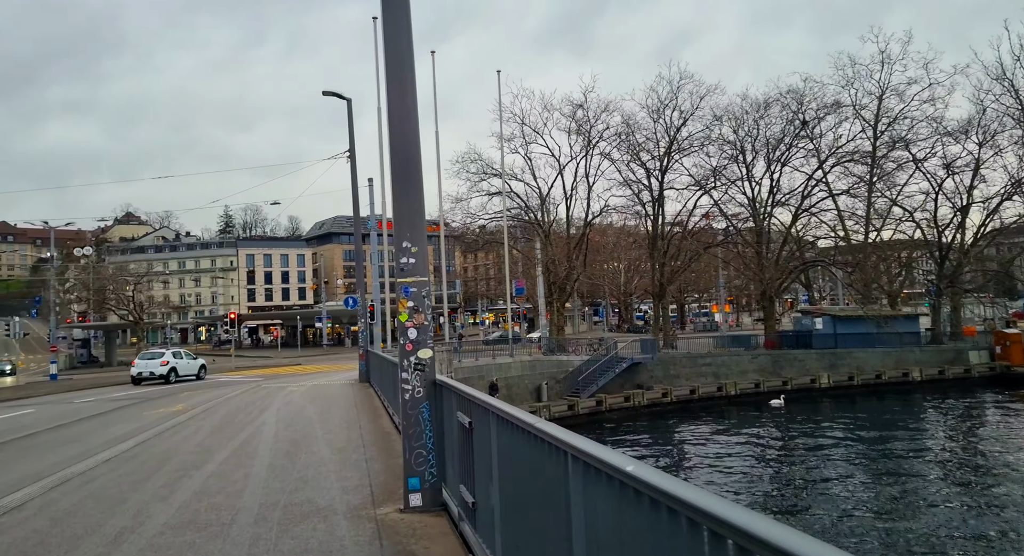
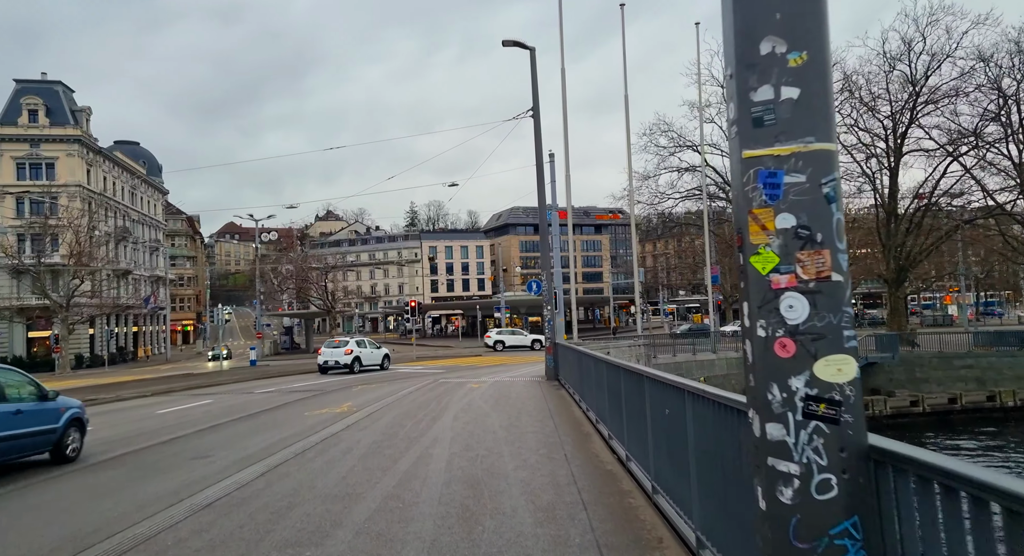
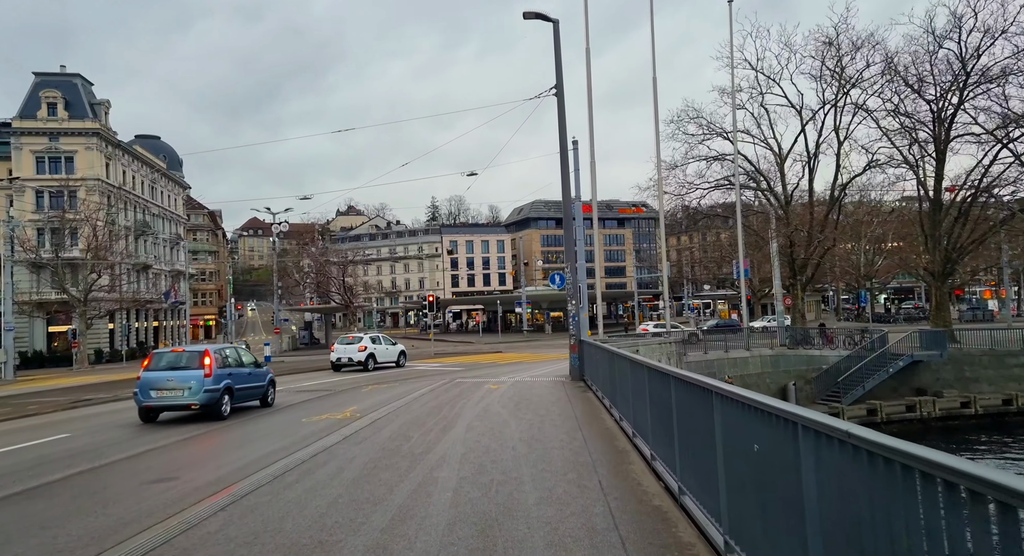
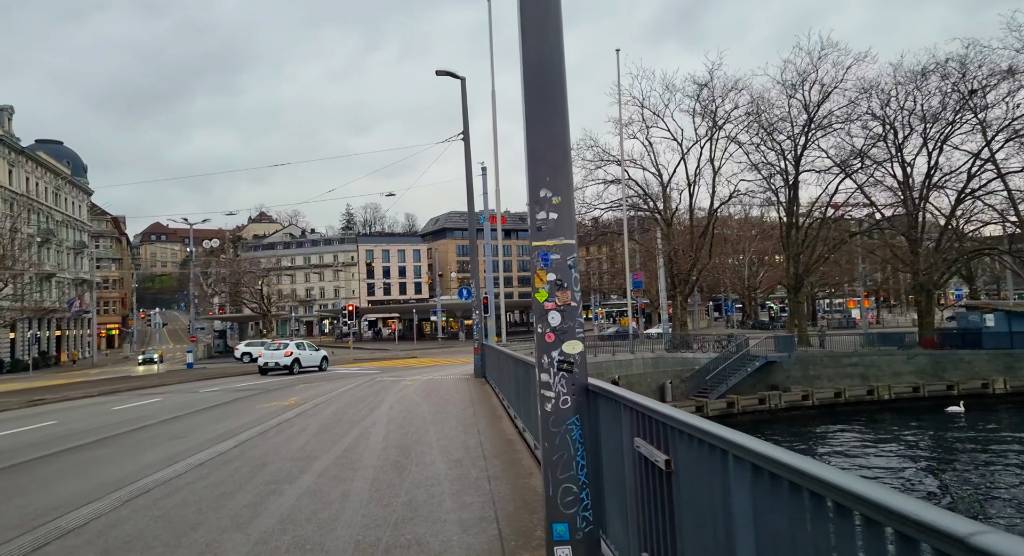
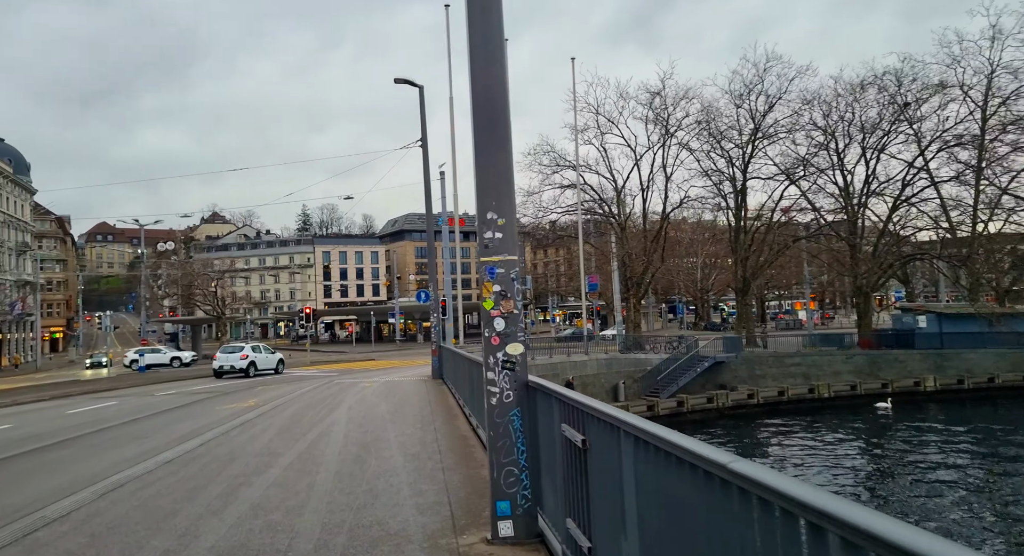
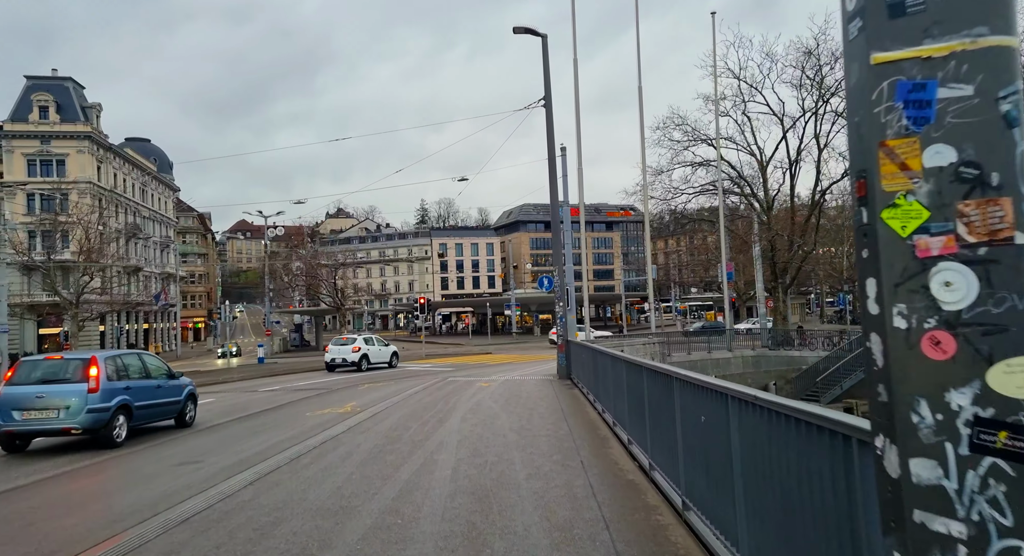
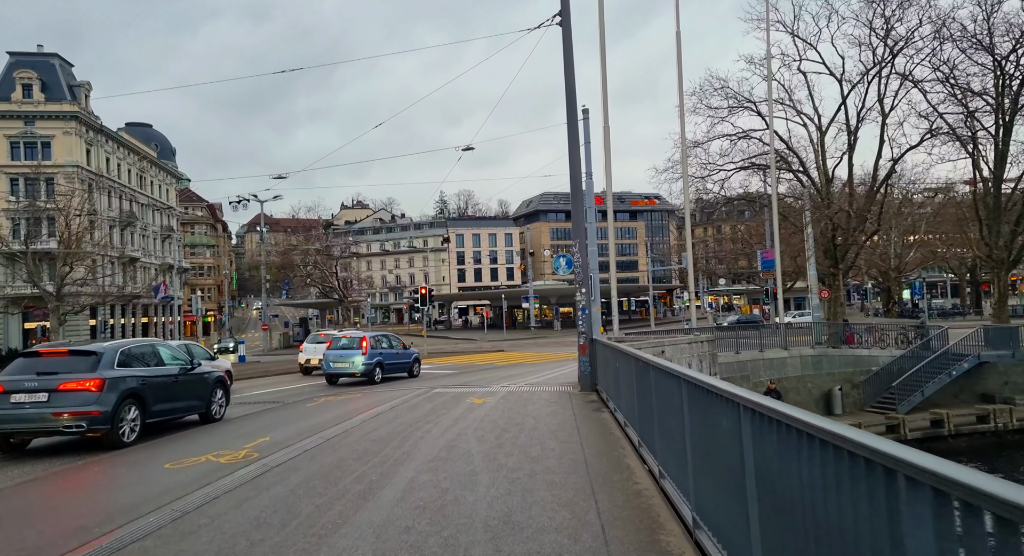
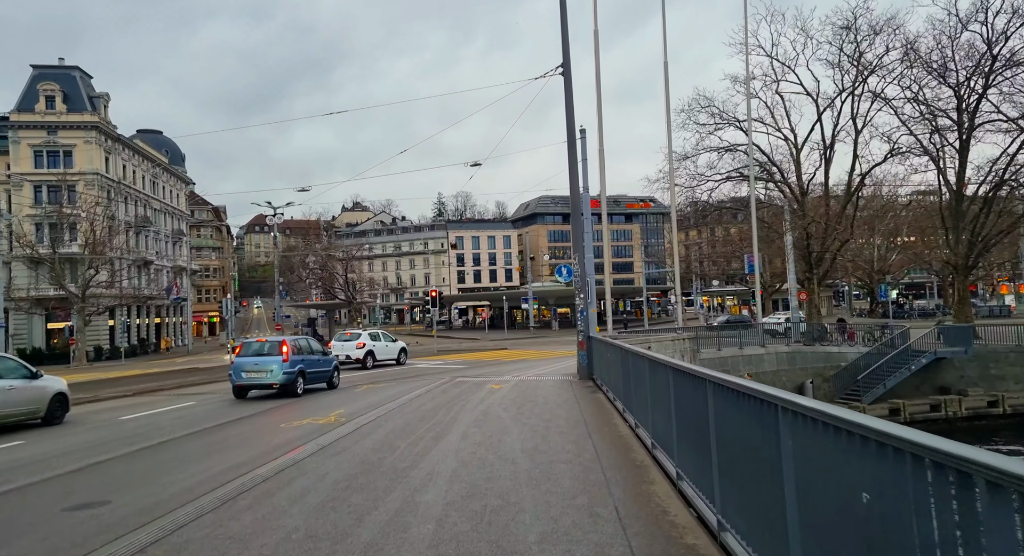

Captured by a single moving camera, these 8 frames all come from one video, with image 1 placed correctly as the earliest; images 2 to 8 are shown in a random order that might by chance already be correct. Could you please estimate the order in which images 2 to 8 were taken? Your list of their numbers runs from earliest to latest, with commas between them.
5, 4, 2, 6, 3, 8, 7
